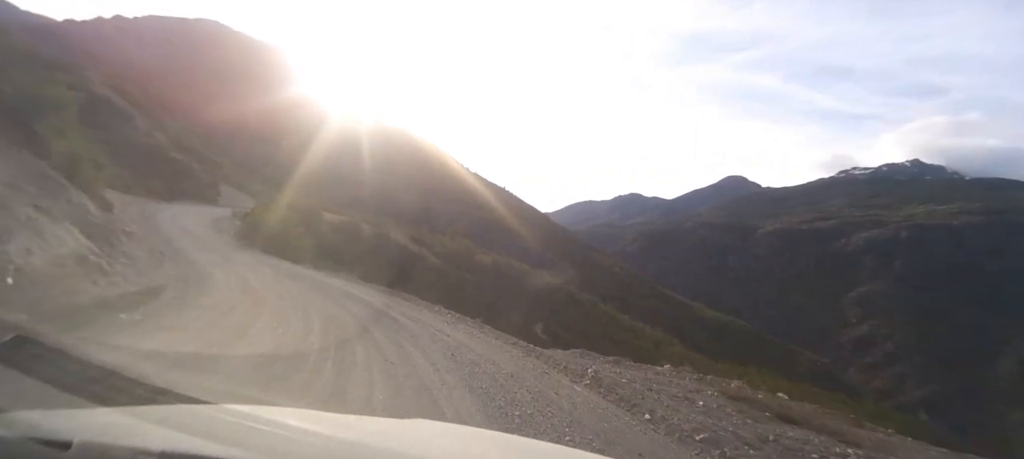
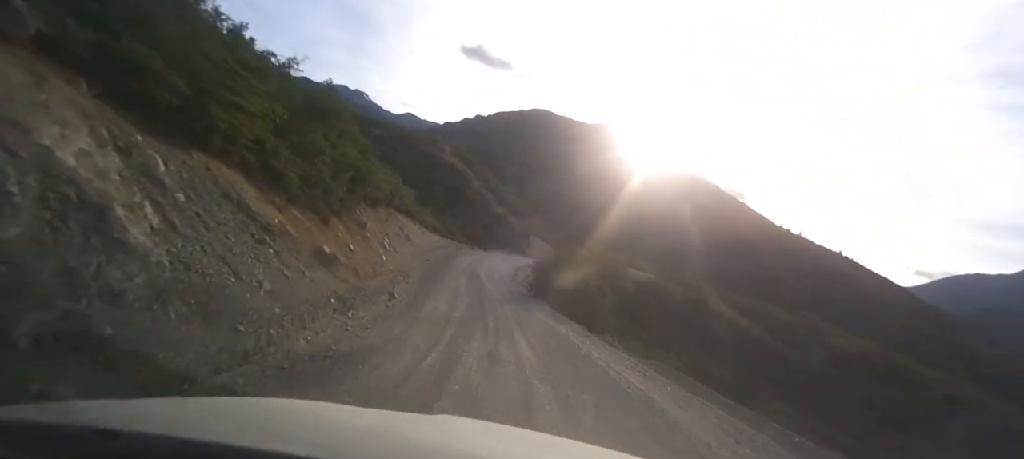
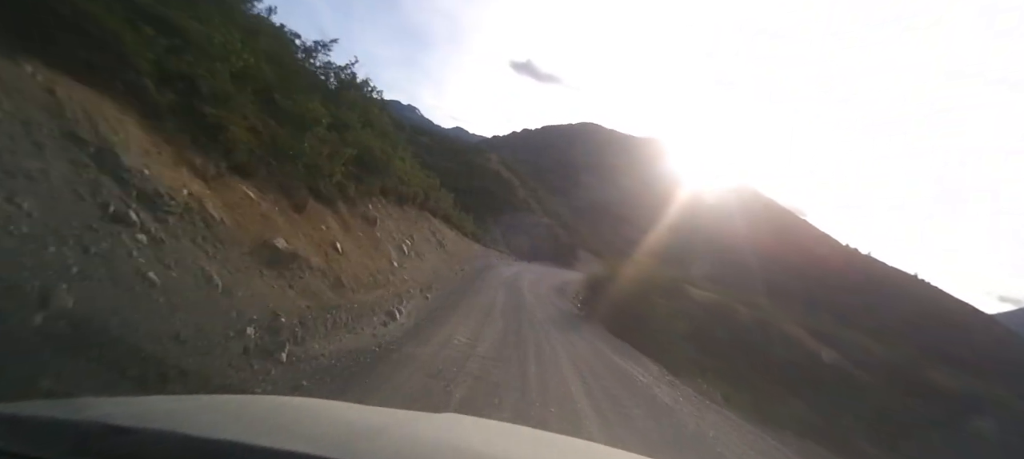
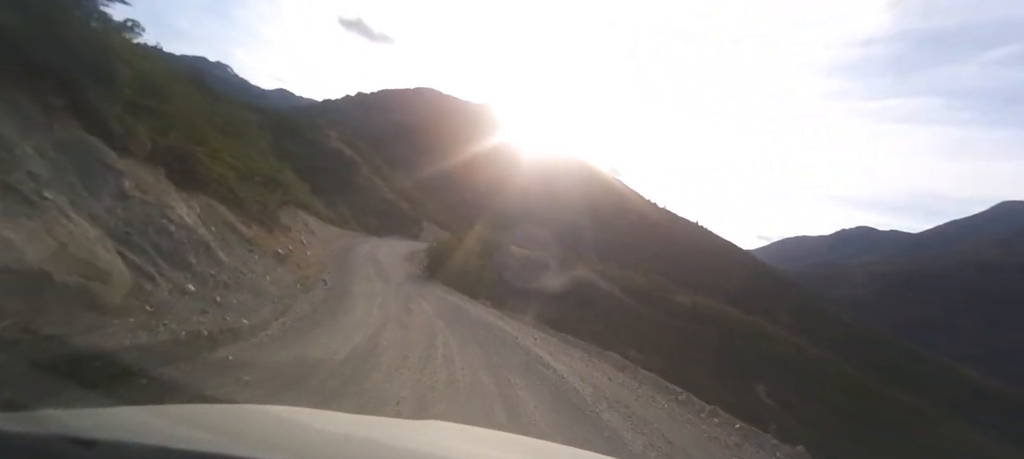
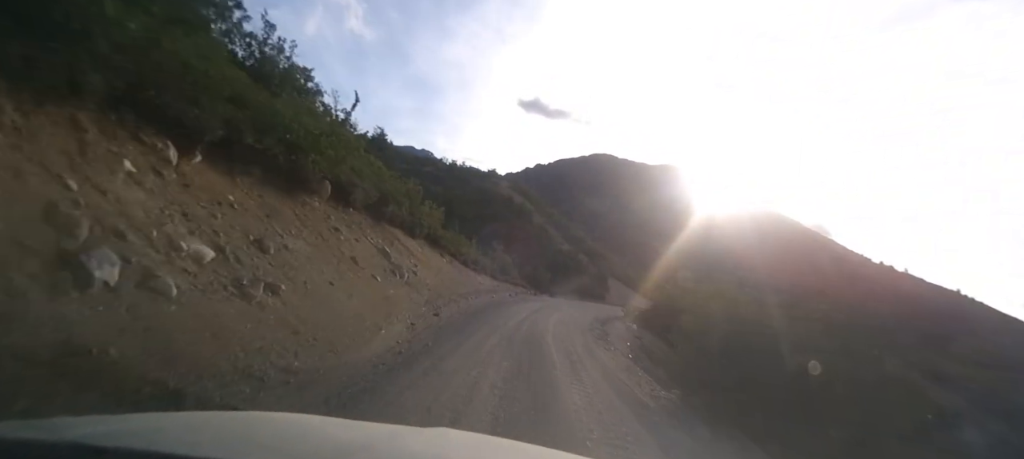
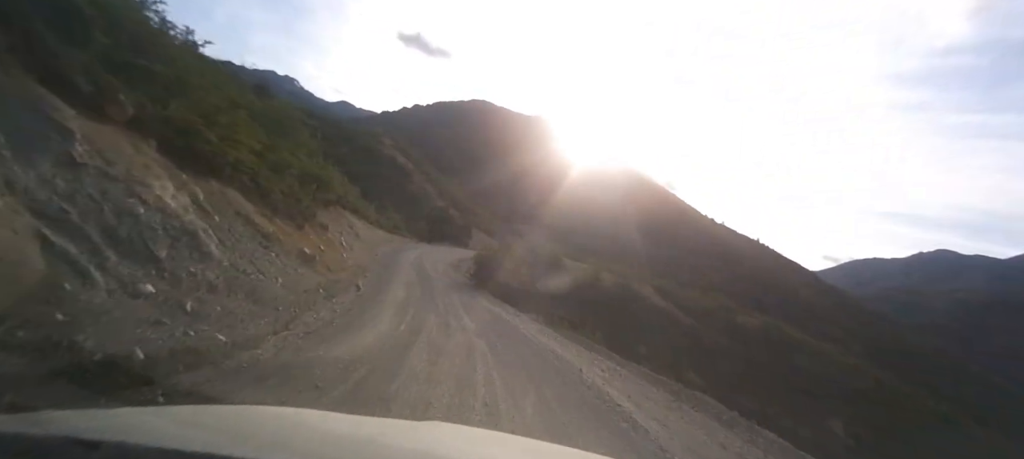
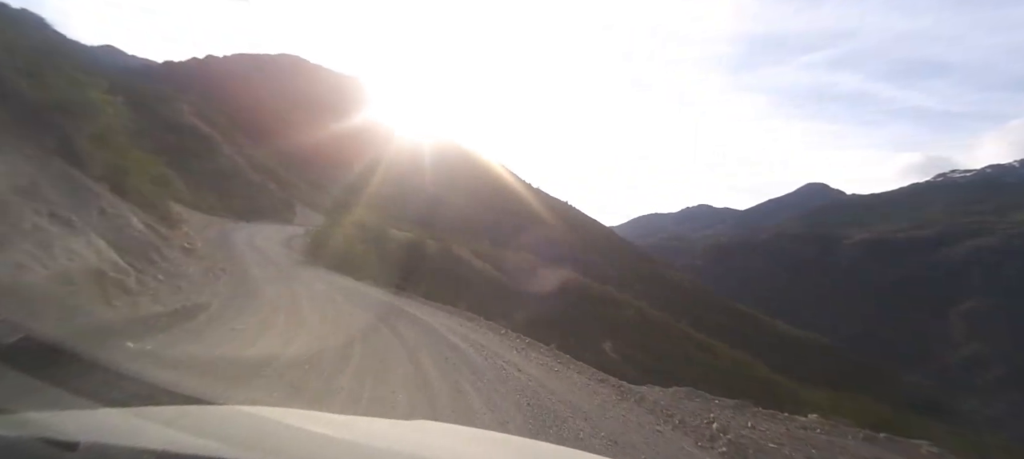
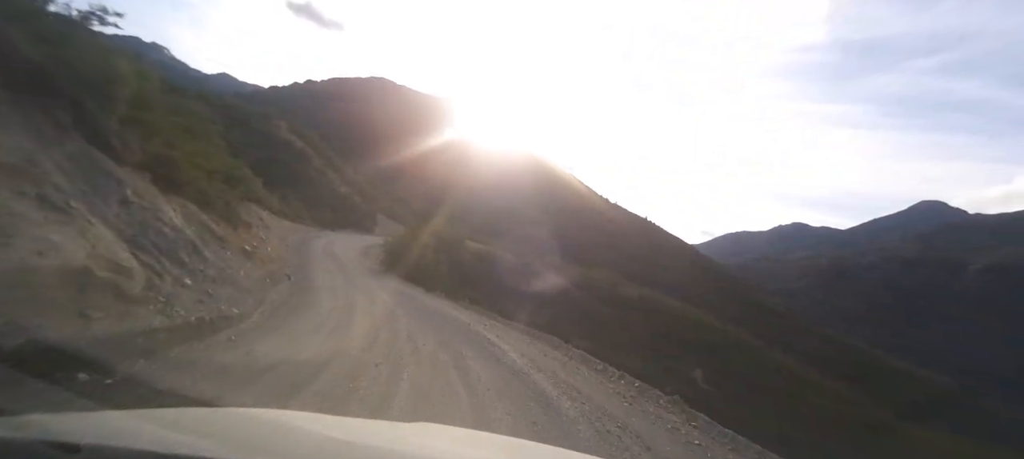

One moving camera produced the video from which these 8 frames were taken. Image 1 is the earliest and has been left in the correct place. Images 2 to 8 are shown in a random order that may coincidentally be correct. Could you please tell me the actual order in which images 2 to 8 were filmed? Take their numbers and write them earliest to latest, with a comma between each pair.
7, 8, 4, 6, 2, 3, 5
